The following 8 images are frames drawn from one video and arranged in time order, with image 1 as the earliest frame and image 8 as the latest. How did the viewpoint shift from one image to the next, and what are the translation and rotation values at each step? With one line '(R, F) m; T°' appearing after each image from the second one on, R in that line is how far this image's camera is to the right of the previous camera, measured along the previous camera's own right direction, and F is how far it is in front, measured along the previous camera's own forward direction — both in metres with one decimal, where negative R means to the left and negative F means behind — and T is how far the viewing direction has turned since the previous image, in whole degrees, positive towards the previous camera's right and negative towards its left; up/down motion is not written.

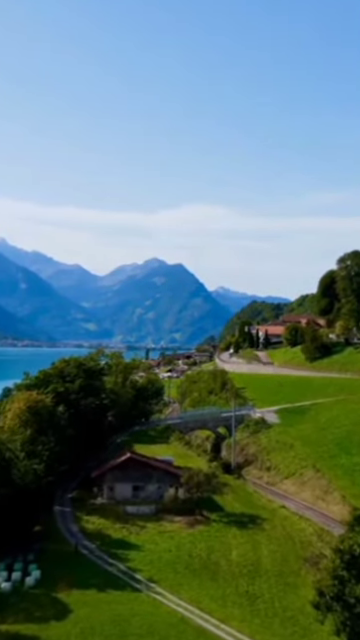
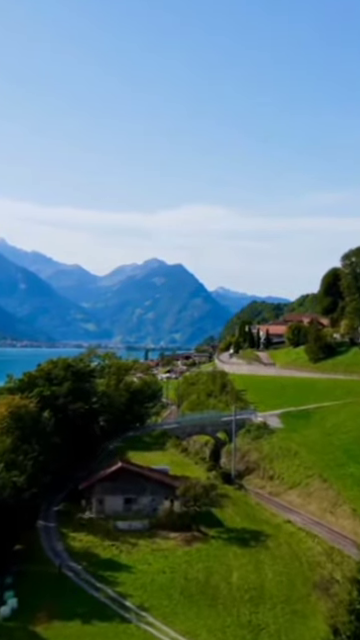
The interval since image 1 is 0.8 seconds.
(+0.3, +4.7) m; 0°
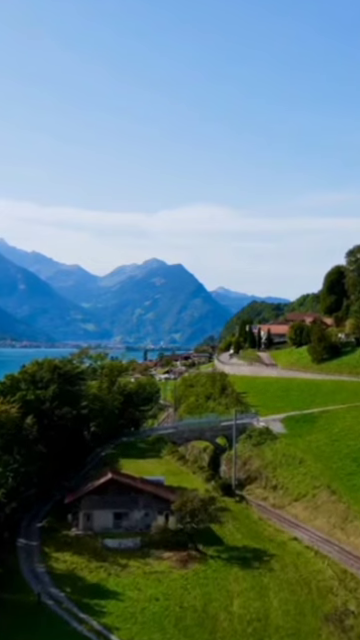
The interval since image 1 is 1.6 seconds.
(+0.3, +4.7) m; 0°
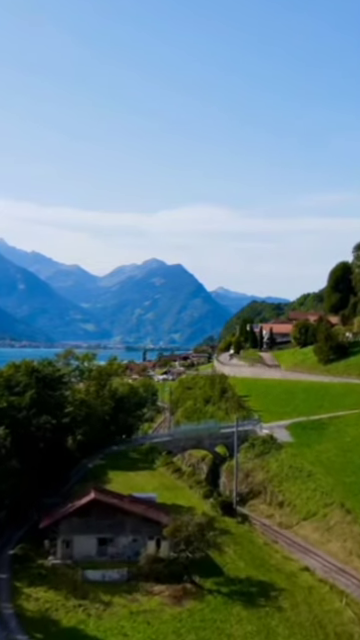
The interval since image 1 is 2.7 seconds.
(+0.3, +6.3) m; 0°
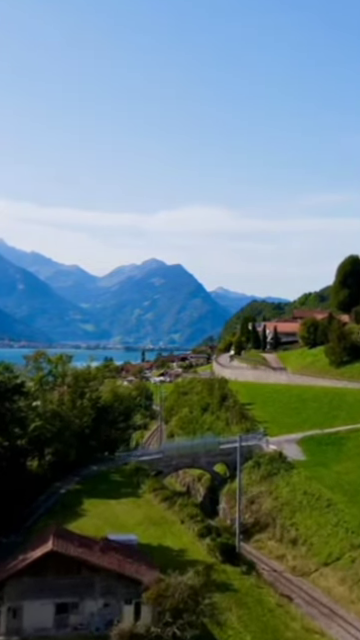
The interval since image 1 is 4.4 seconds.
(+0.6, +10.3) m; 0°
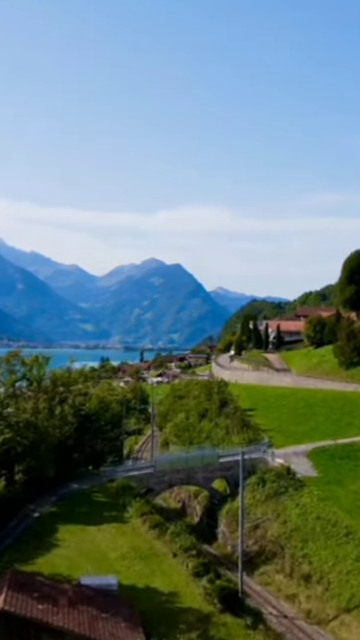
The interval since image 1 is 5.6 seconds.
(+0.4, +7.0) m; 0°
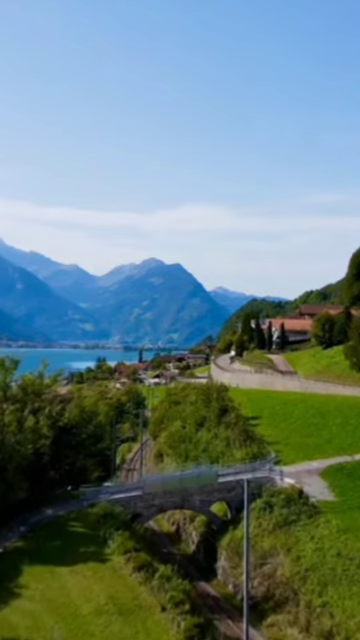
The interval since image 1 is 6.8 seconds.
(+0.4, +7.3) m; 0°
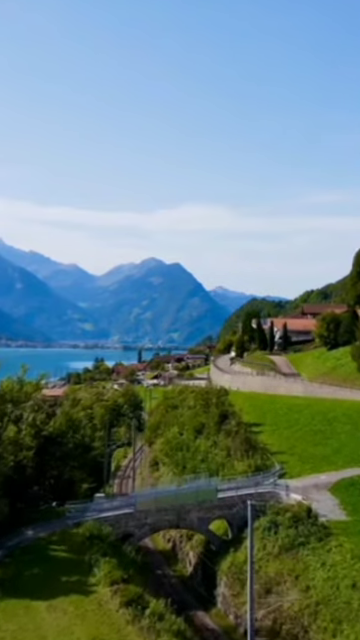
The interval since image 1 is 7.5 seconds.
(+0.2, +4.1) m; 0°
